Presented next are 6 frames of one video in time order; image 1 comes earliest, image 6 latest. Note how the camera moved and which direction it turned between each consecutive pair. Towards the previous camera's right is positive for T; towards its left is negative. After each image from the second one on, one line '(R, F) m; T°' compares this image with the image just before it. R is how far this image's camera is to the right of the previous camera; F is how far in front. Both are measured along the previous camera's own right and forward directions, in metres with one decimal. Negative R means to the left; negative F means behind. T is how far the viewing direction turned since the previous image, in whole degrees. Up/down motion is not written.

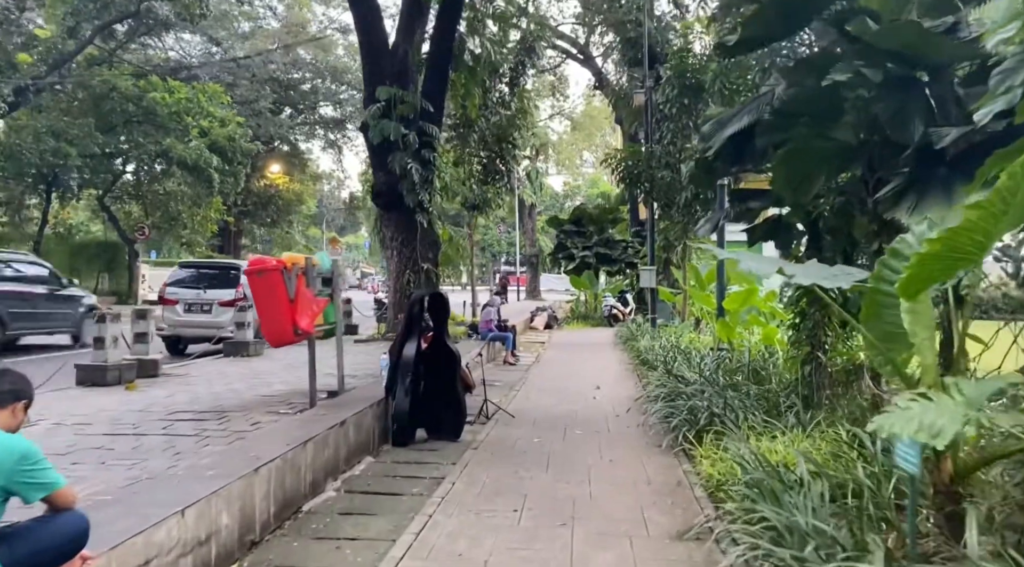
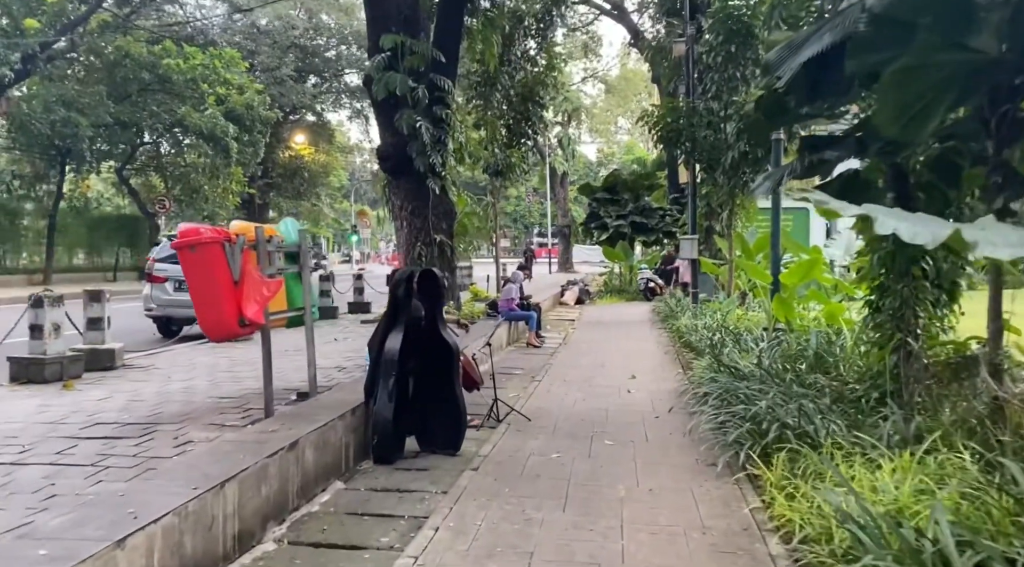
(+0.2, +1.5) m; -2°
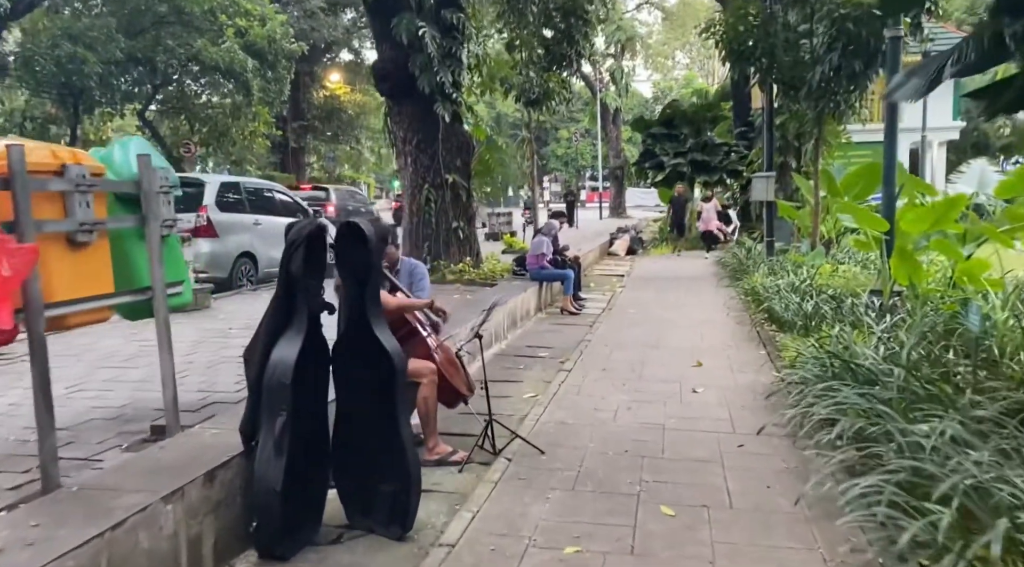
(+0.3, +2.4) m; -4°
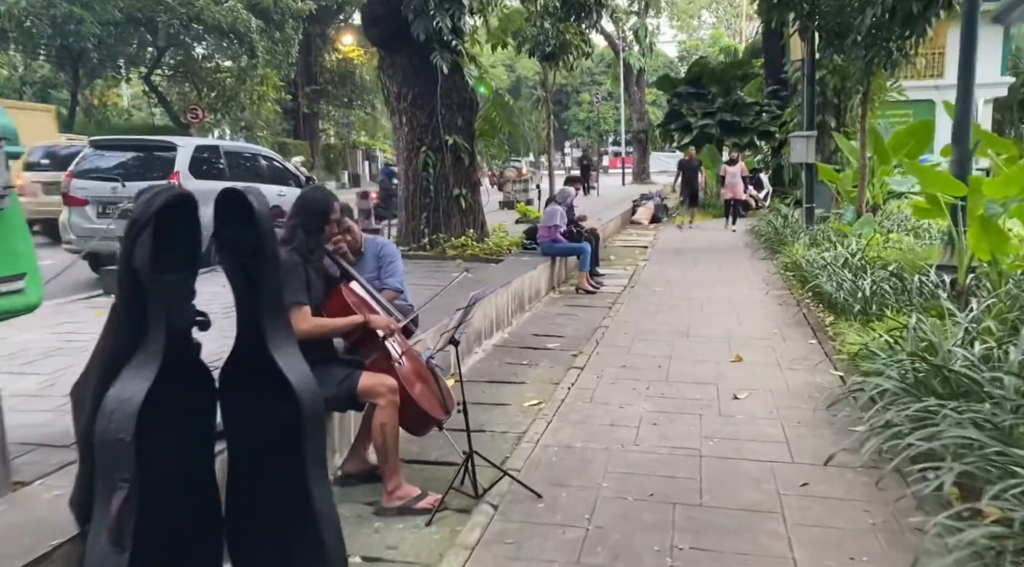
(+0.1, +1.1) m; -2°
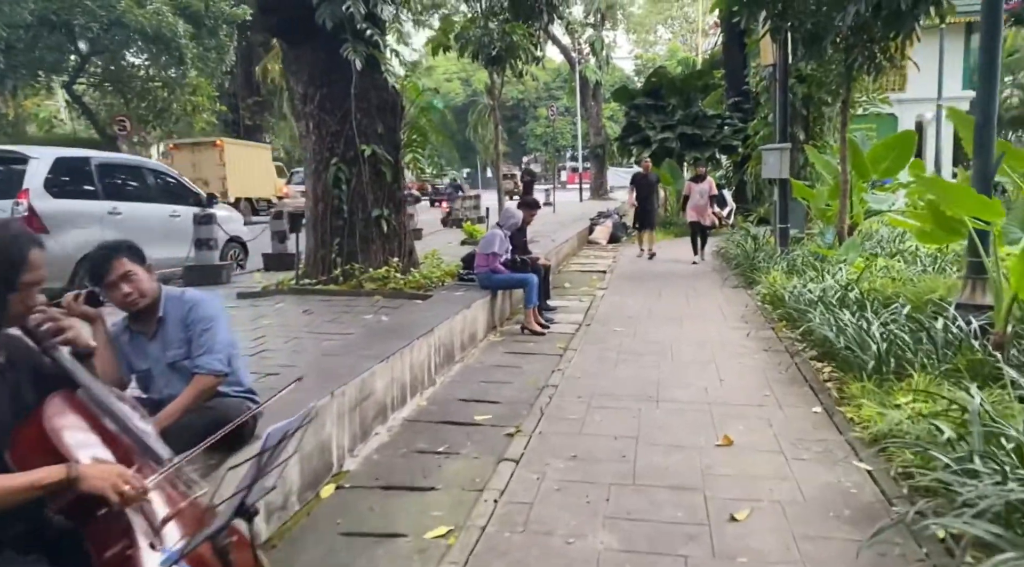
(+0.2, +1.5) m; +3°
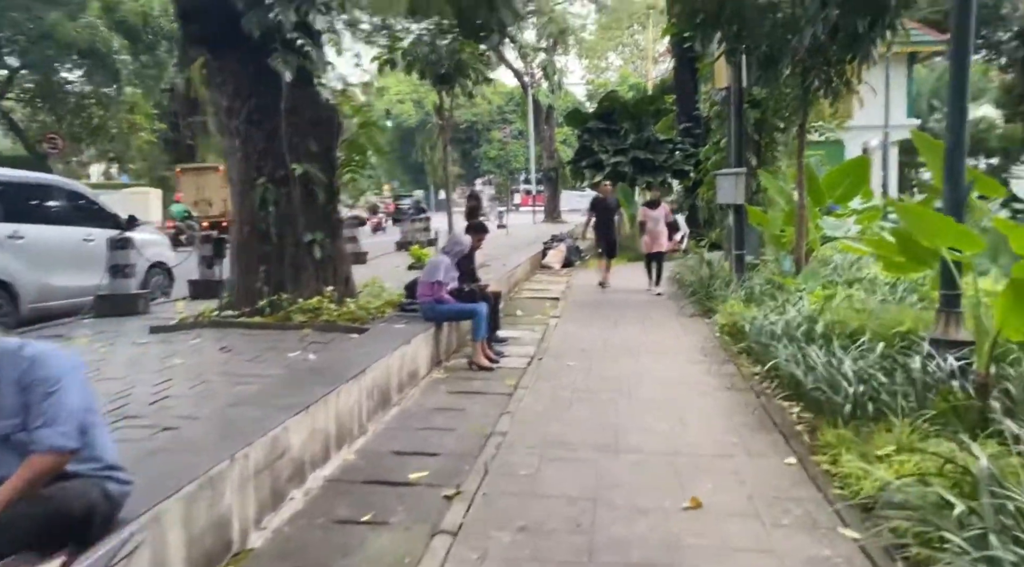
(+0.1, +0.5) m; +3°
